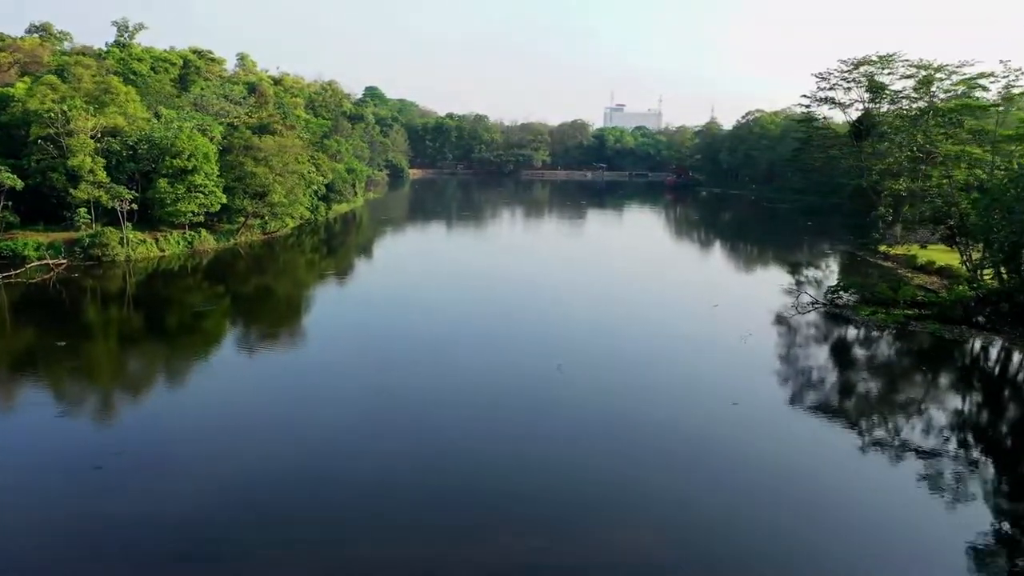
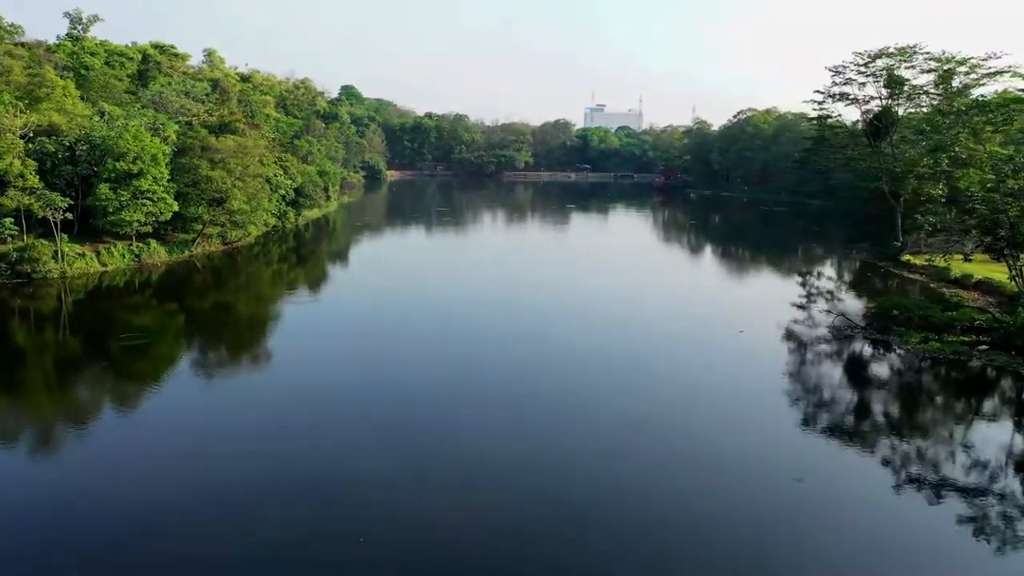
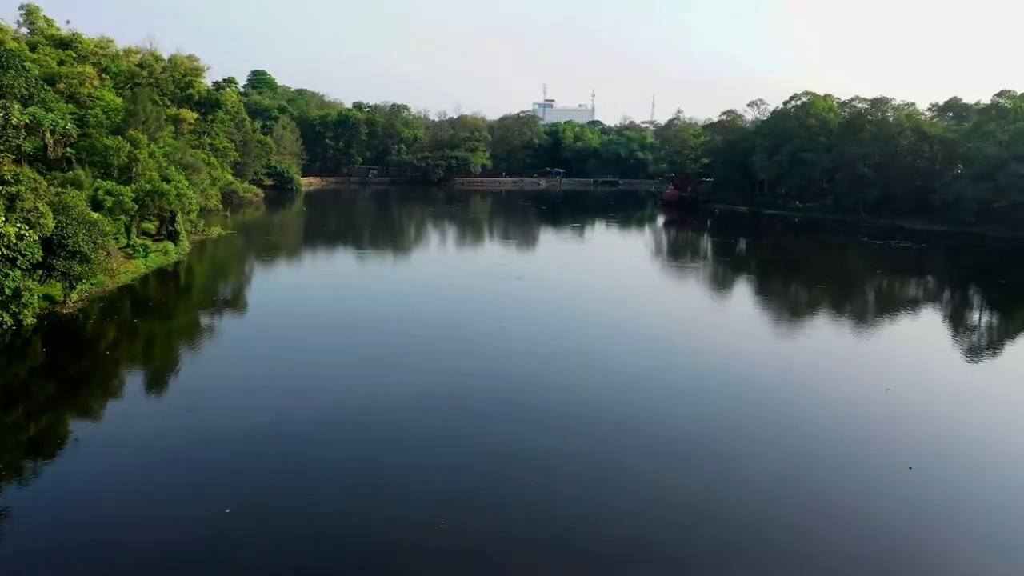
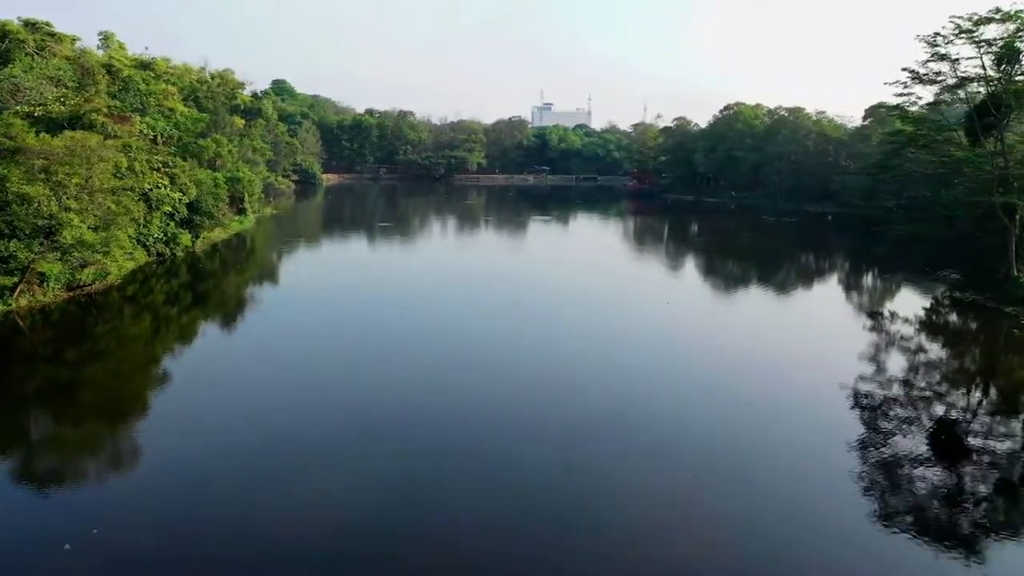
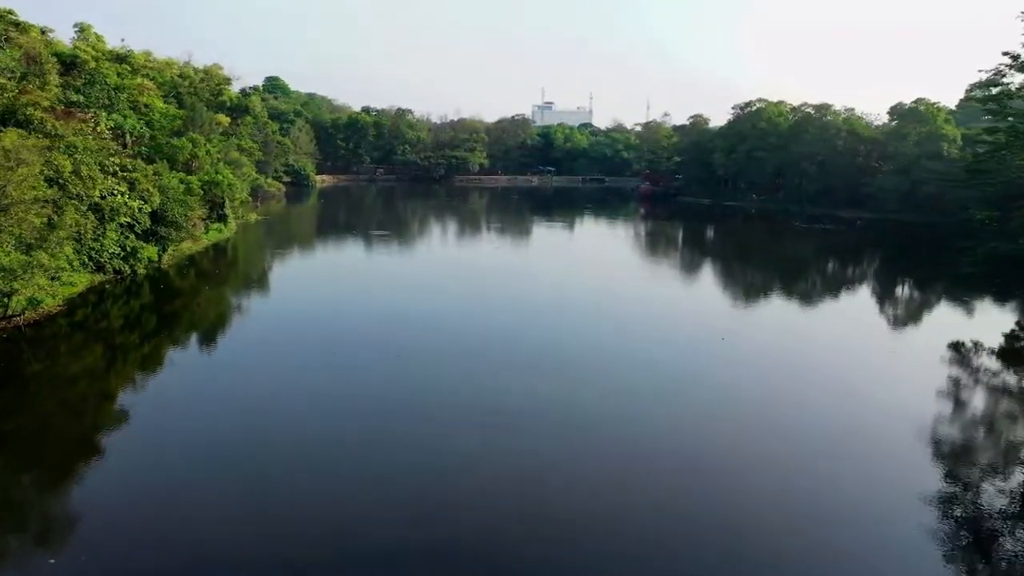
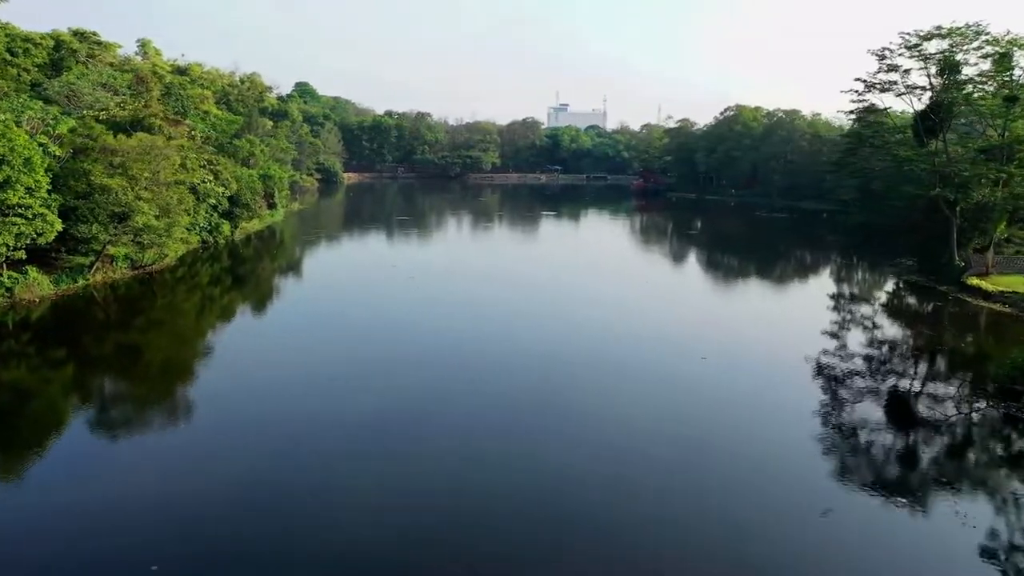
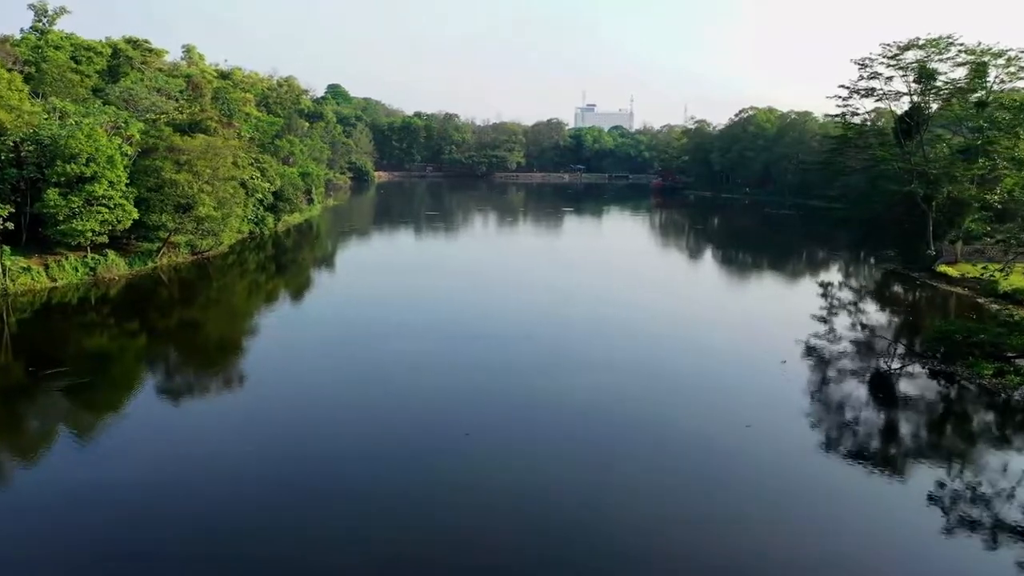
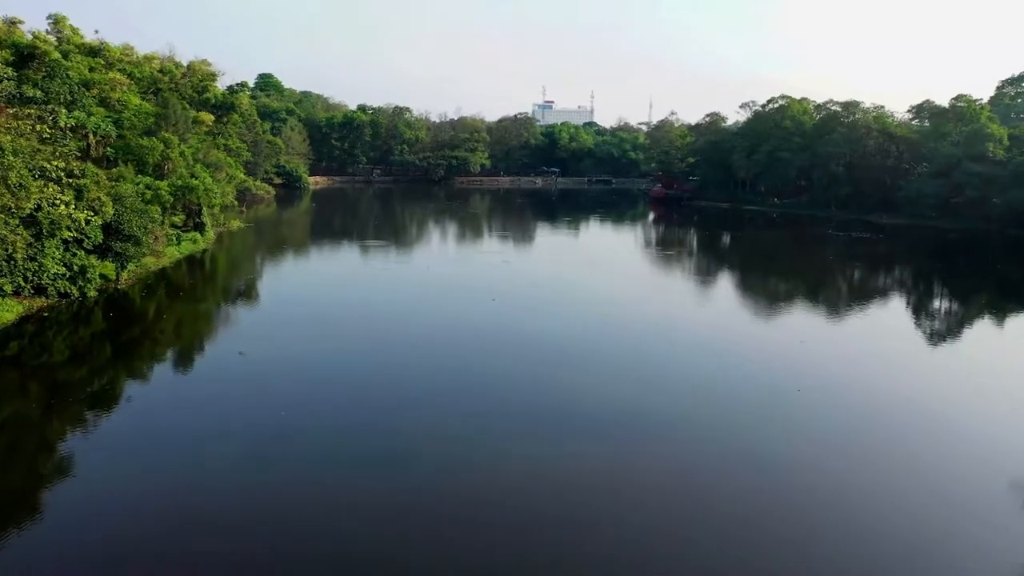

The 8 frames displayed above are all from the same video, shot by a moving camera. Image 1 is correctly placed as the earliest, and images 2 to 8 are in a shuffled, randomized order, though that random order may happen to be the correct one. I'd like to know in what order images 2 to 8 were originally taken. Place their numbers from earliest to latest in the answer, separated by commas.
2, 7, 6, 4, 5, 8, 3
